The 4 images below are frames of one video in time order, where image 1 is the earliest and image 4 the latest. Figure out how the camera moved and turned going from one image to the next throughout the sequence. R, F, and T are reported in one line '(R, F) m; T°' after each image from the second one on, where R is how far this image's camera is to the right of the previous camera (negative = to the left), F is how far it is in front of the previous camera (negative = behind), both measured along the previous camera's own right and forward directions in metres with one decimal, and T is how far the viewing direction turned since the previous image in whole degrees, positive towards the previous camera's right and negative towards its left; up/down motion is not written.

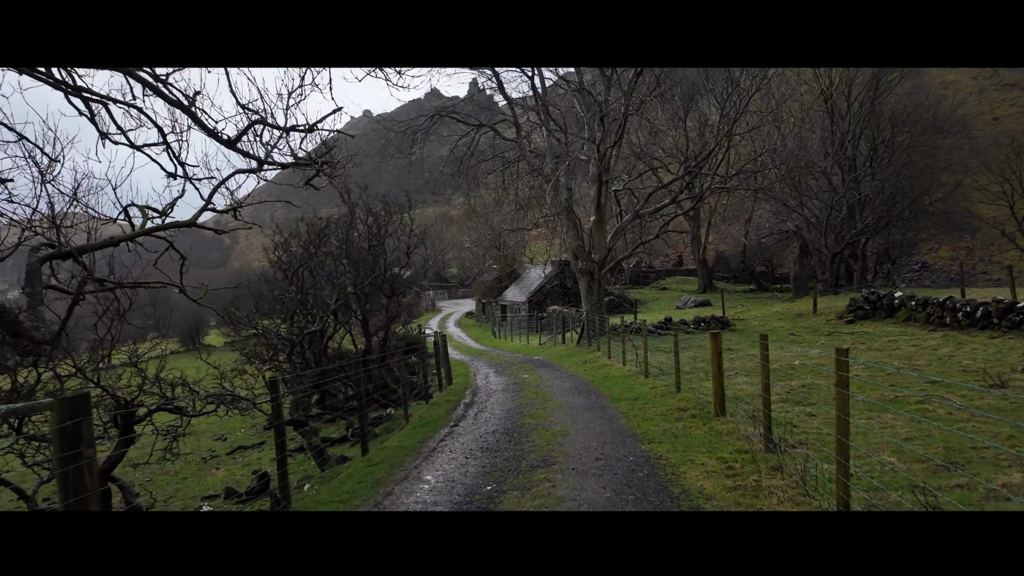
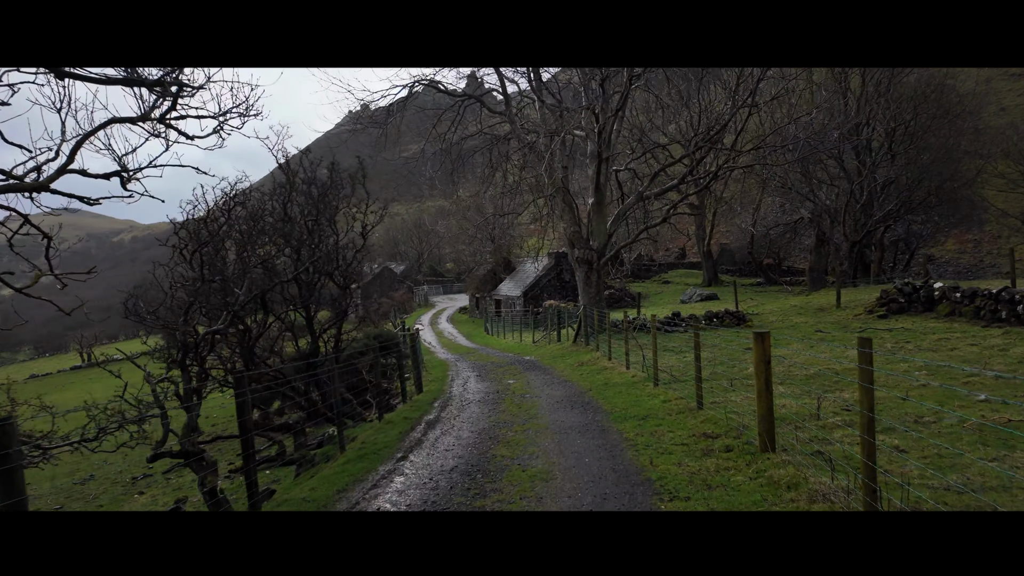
(+0.3, +2.1) m; 0°
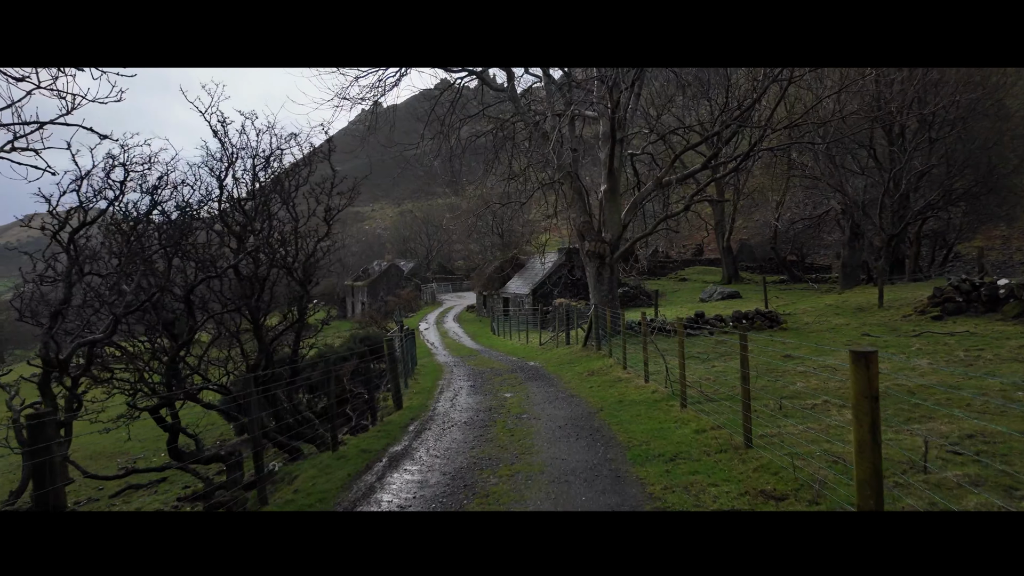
(+0.3, +1.8) m; -1°
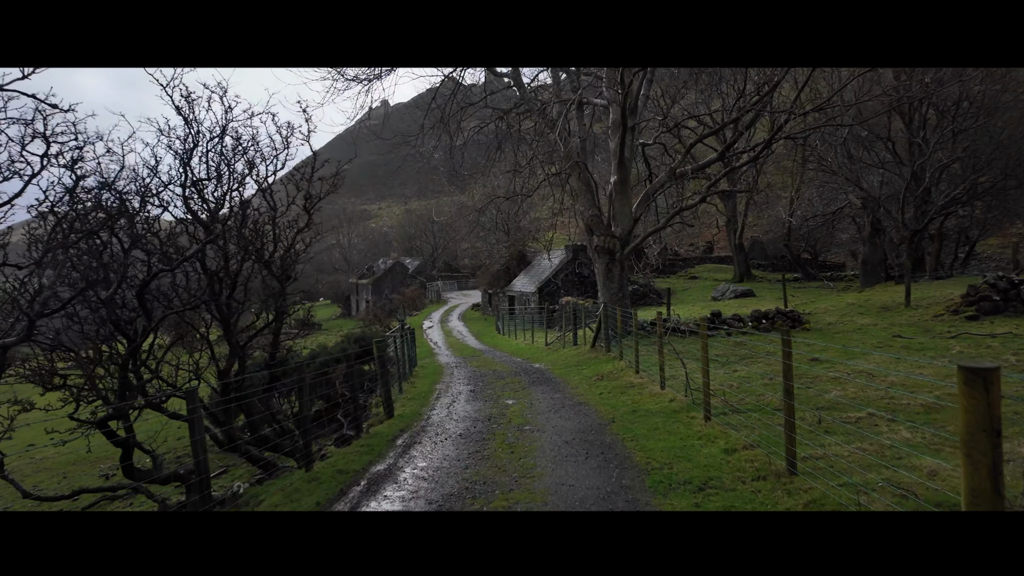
(+0.1, +0.9) m; -1°
